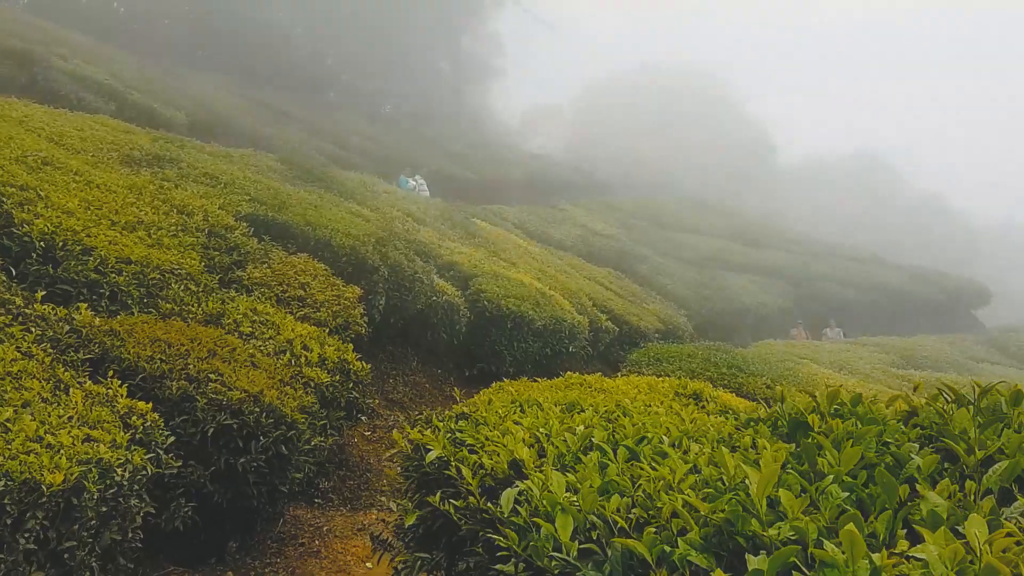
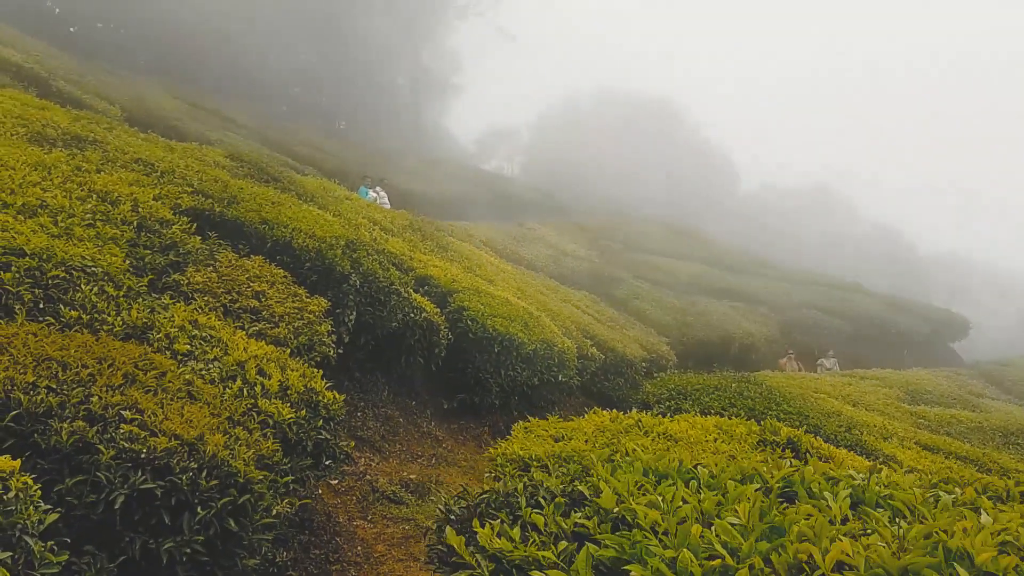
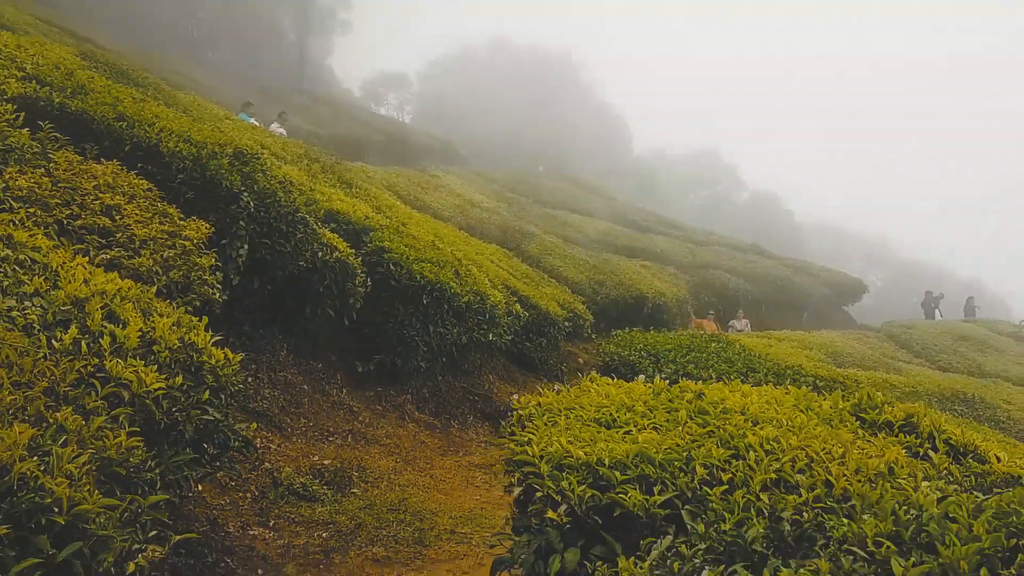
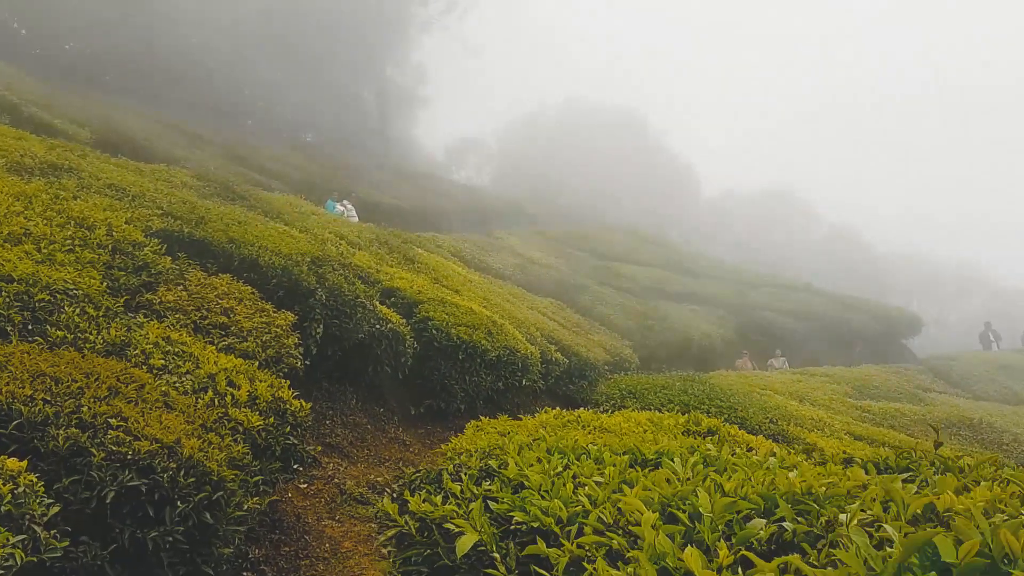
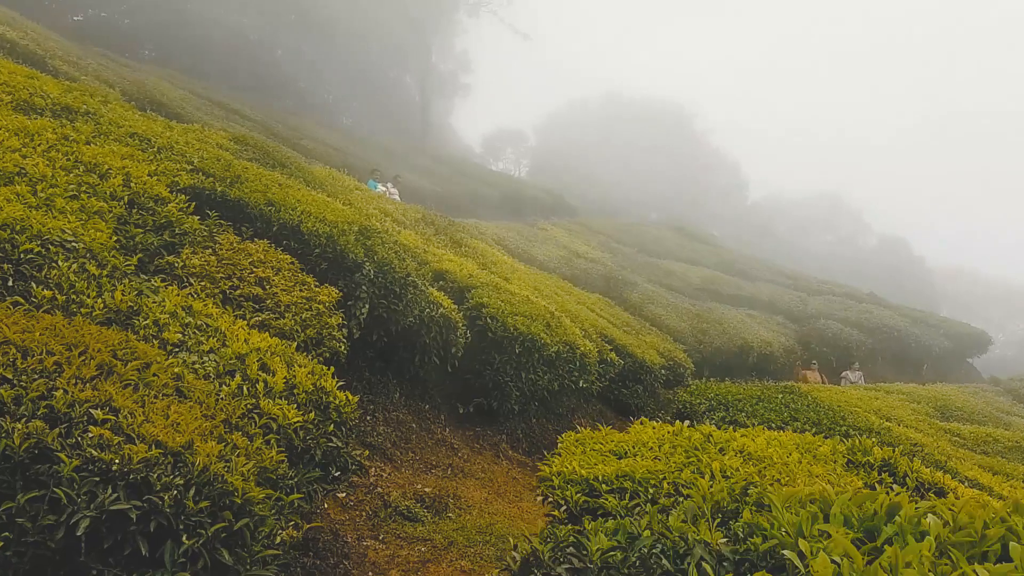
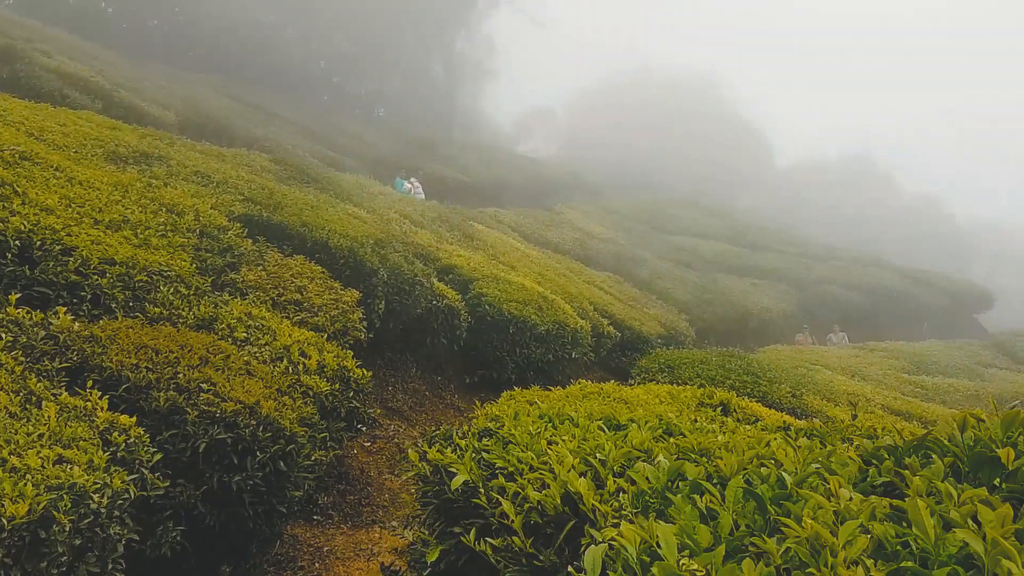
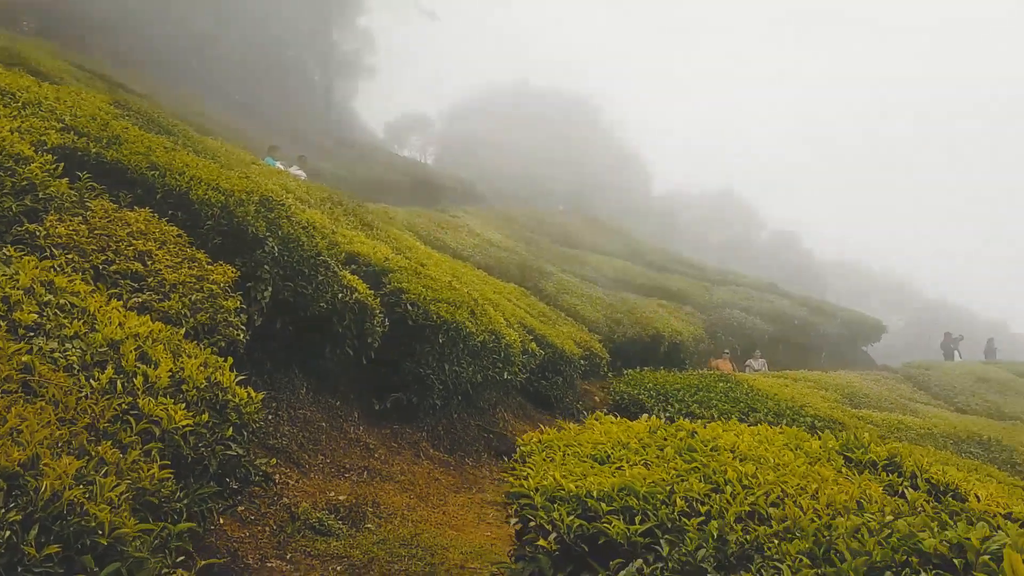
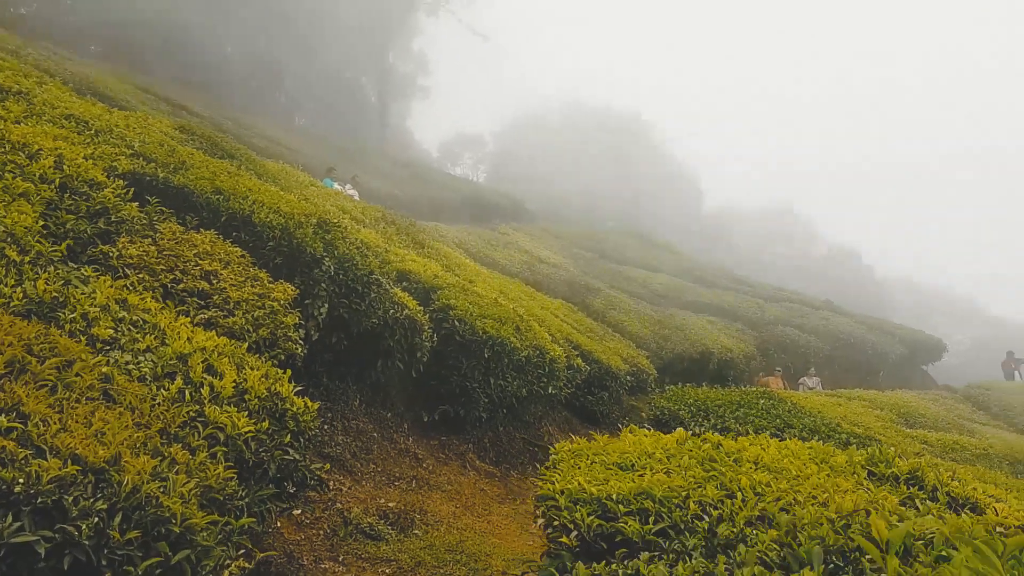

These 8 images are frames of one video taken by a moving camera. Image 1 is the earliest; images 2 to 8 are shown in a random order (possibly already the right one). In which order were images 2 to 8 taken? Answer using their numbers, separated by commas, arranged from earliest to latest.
6, 4, 2, 5, 8, 7, 3
